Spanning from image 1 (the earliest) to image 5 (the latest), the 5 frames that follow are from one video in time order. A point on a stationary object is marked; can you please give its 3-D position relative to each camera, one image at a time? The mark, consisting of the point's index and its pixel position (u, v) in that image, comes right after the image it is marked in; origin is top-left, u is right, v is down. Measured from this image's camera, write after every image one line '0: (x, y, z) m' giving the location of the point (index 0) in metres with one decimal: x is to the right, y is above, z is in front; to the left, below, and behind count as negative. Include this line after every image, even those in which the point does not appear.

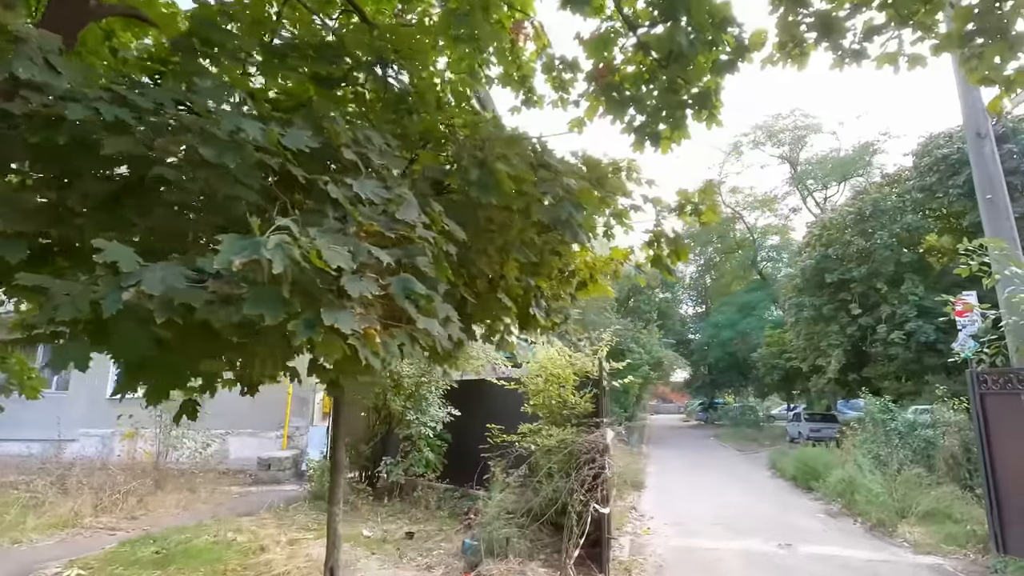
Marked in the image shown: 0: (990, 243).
0: (+4.9, +0.5, +6.2) m
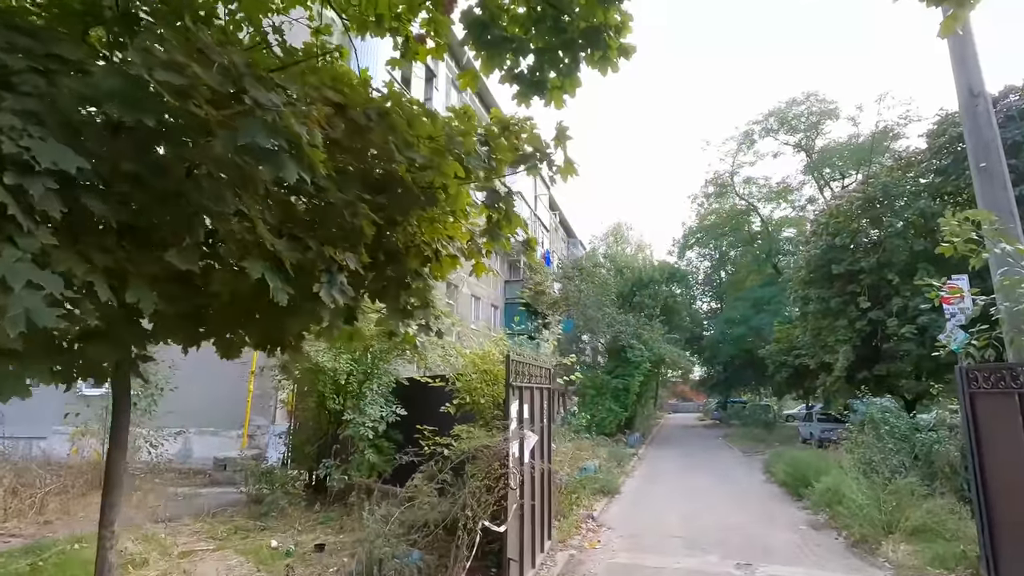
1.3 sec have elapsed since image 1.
0: (+4.1, +0.6, +5.2) m
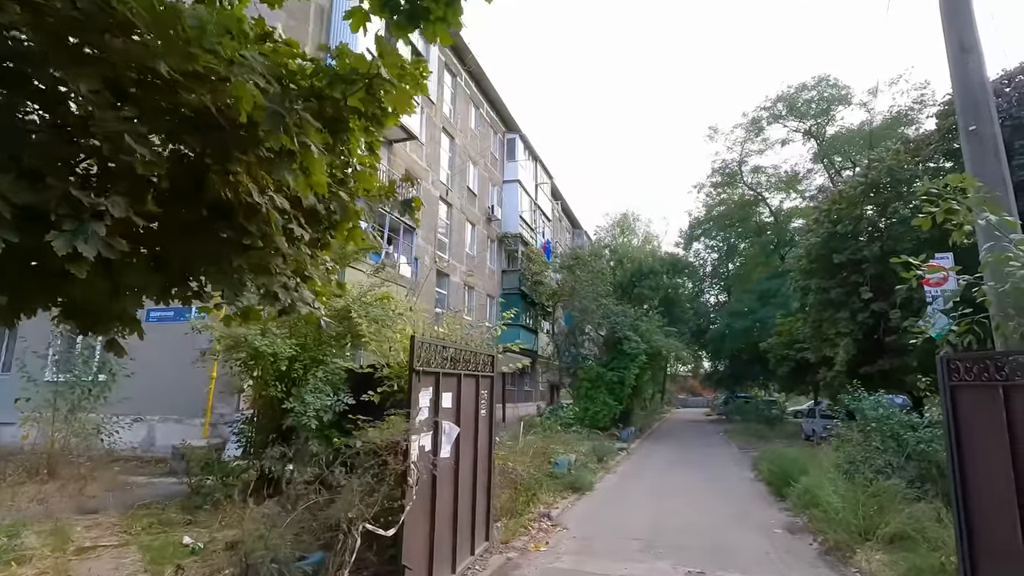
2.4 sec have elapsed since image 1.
0: (+3.4, +0.8, +4.6) m
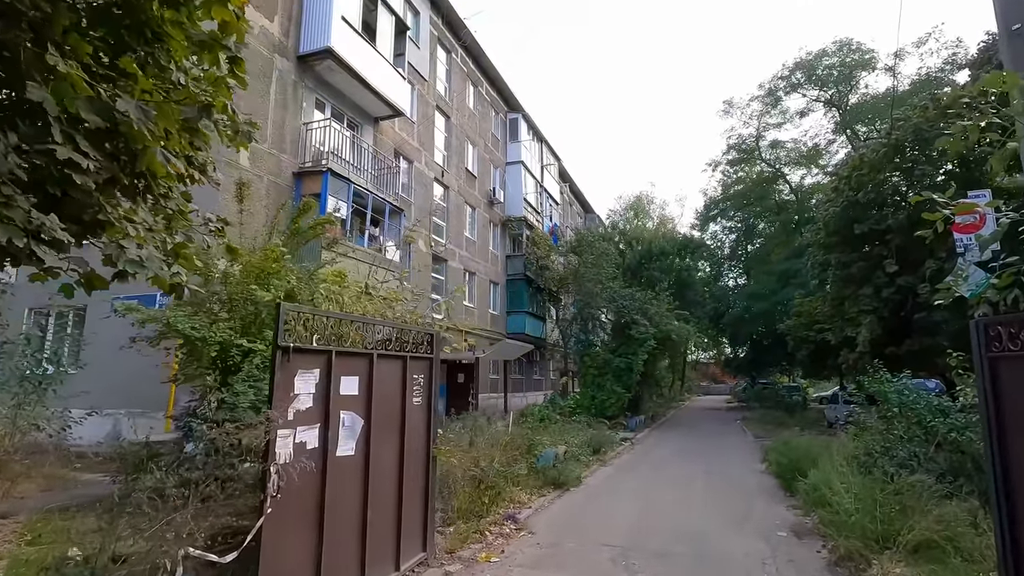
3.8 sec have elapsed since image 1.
0: (+2.8, +1.2, +3.4) m
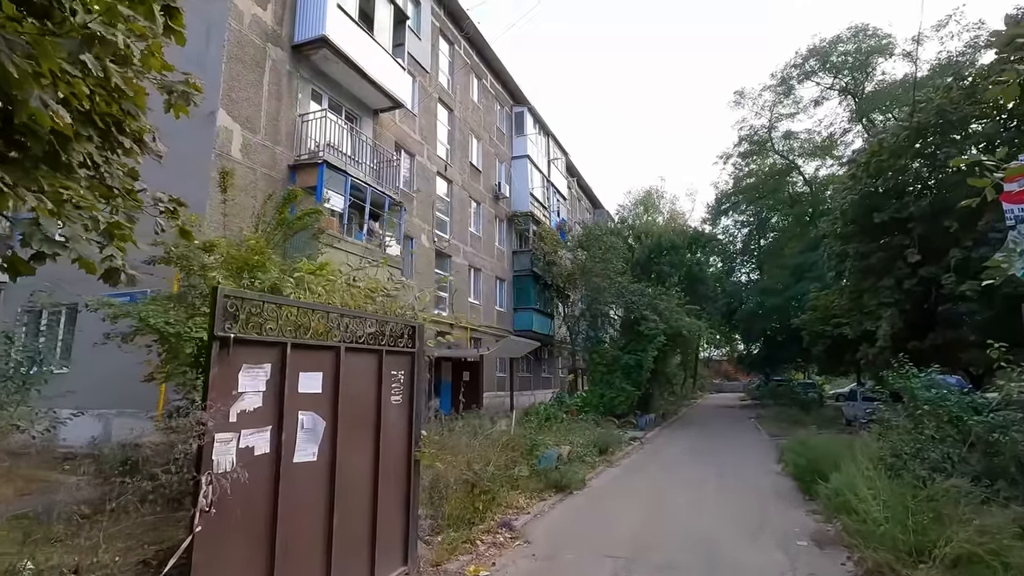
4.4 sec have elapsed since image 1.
0: (+2.6, +1.3, +2.9) m
